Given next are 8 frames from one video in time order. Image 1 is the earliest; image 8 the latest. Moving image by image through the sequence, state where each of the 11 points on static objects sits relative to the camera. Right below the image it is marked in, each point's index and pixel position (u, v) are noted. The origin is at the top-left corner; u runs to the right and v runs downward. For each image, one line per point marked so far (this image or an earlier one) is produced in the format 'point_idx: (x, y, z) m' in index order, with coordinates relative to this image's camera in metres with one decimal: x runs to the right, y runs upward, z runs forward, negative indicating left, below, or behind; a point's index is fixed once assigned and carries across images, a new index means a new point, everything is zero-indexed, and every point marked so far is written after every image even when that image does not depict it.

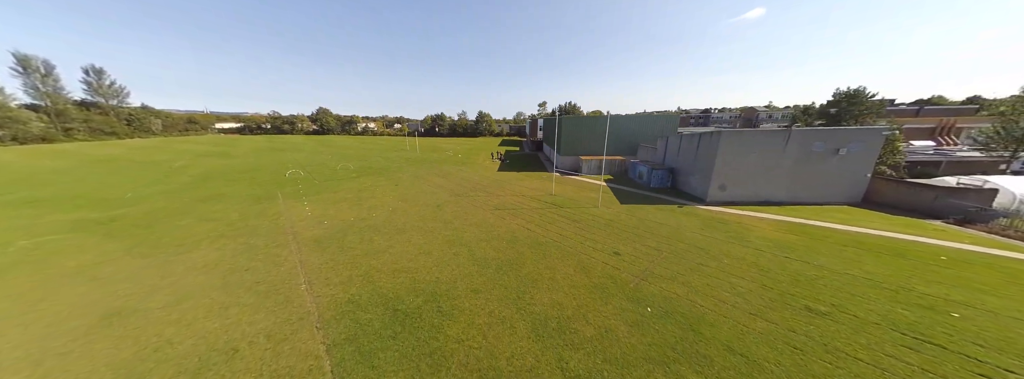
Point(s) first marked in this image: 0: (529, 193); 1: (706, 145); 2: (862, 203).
0: (+1.4, -0.3, +19.1) m
1: (+13.1, +3.0, +17.0) m
2: (+22.5, -0.9, +16.0) m
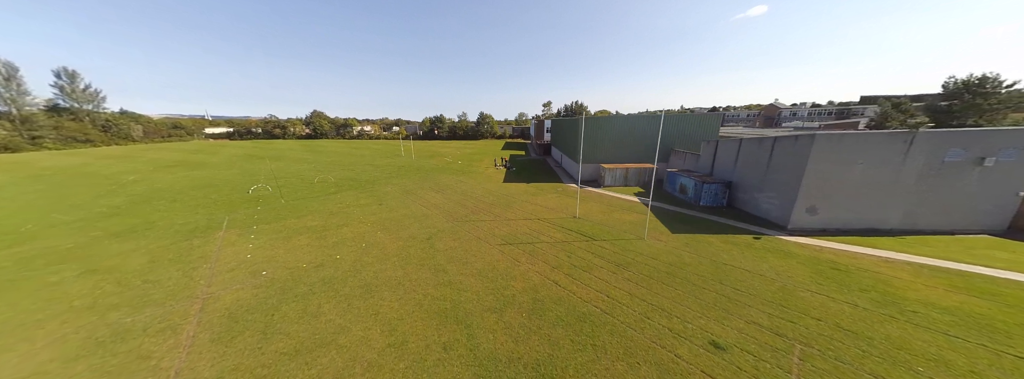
0: (+2.1, -1.6, +14.9) m
1: (+13.8, +1.9, +12.7) m
2: (+23.2, -2.0, +11.6) m
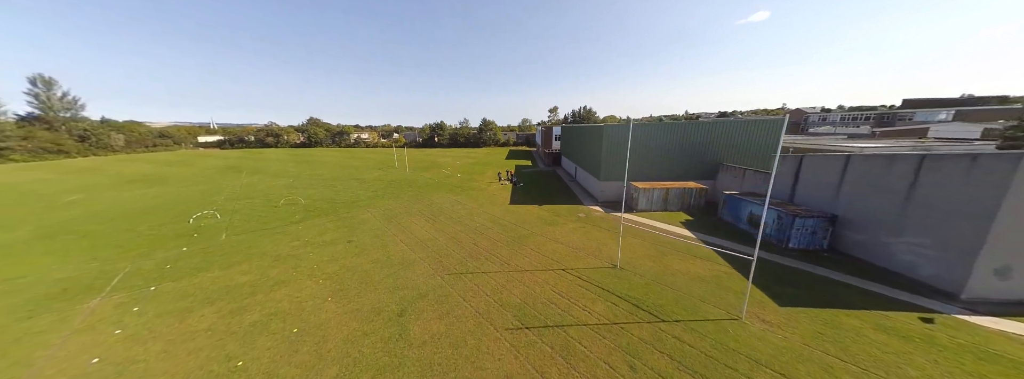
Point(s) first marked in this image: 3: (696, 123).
0: (+2.7, -3.2, +10.6) m
1: (+14.4, +0.3, +8.3) m
2: (+23.7, -3.5, +7.0) m
3: (+13.3, +4.8, +17.9) m
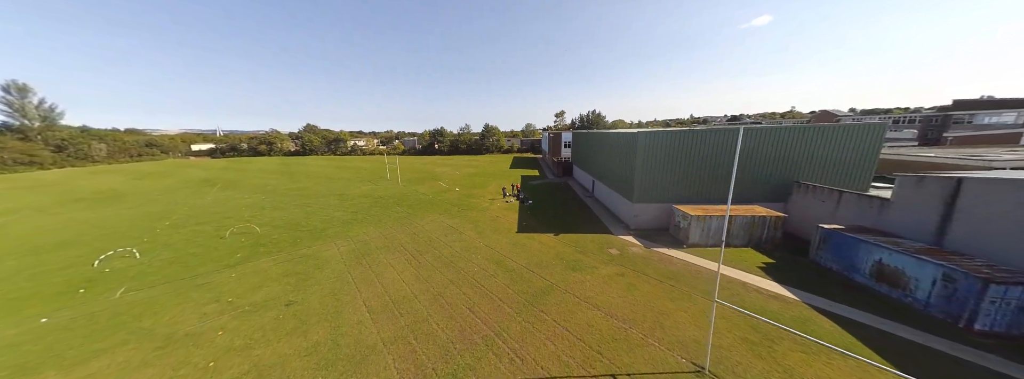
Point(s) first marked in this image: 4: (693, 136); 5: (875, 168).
0: (+3.1, -4.5, +6.4) m
1: (+14.8, -0.9, +4.1) m
2: (+24.1, -4.6, +2.6) m
3: (+13.8, +3.4, +13.8) m
4: (+10.3, +3.1, +14.2) m
5: (+18.9, +1.0, +13.1) m
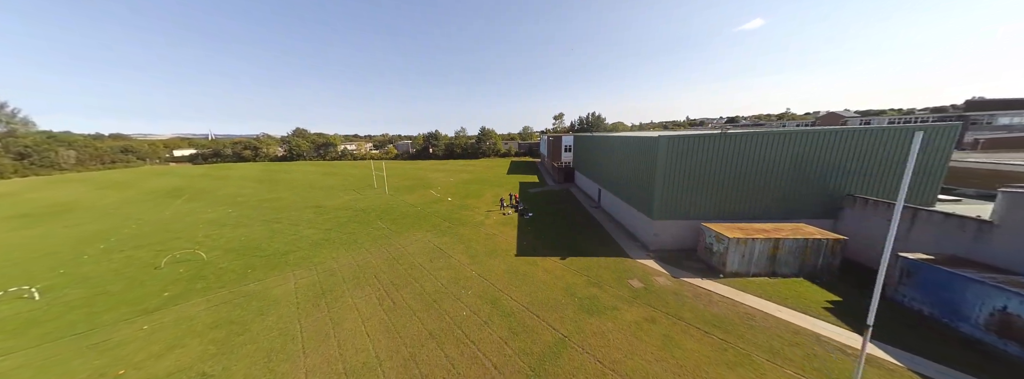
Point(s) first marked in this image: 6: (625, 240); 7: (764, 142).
0: (+3.1, -5.2, +4.0) m
1: (+14.8, -1.5, +1.8) m
2: (+24.2, -5.1, +0.4) m
3: (+13.7, +2.7, +11.6) m
4: (+10.2, +2.4, +11.9) m
5: (+18.8, +0.4, +10.9) m
6: (+6.5, -2.9, +14.1) m
7: (+11.8, +2.2, +11.8) m
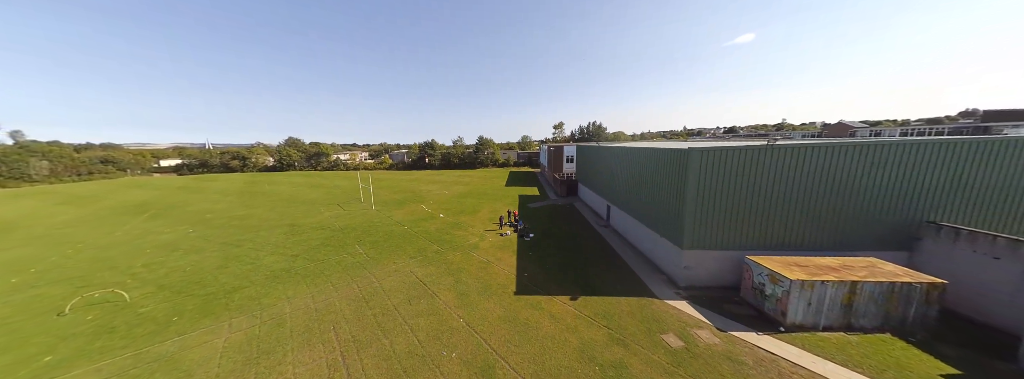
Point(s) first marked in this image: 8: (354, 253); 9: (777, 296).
0: (+3.1, -5.8, +1.5) m
1: (+14.8, -2.0, -0.5) m
2: (+24.2, -5.6, -1.9) m
3: (+13.6, +1.8, +9.5) m
4: (+10.1, +1.5, +9.8) m
5: (+18.8, -0.5, +8.7) m
6: (+6.4, -3.9, +11.7) m
7: (+11.8, +1.3, +9.6) m
8: (-9.3, -3.7, +14.7) m
9: (+8.9, -3.6, +8.4) m
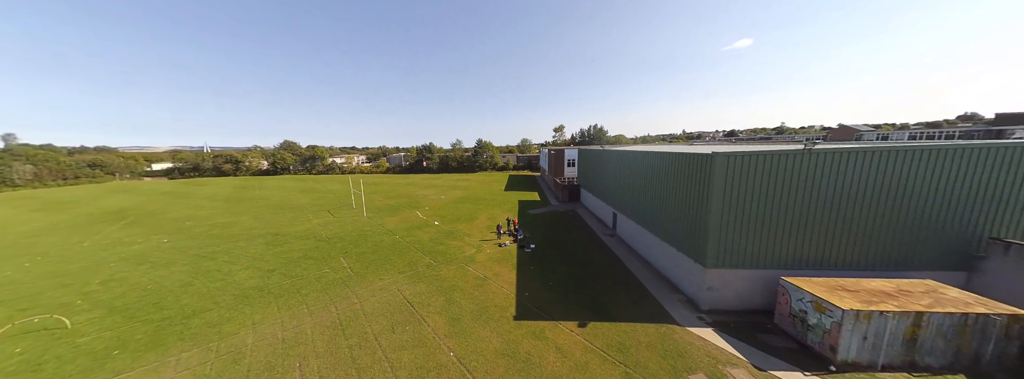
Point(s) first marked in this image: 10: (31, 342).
0: (+3.1, -6.1, +0.2) m
1: (+14.7, -2.3, -1.7) m
2: (+24.1, -5.8, -3.2) m
3: (+13.6, +1.4, +8.2) m
4: (+10.1, +1.1, +8.5) m
5: (+18.8, -0.8, +7.5) m
6: (+6.4, -4.2, +10.4) m
7: (+11.7, +0.9, +8.4) m
8: (-9.3, -4.1, +13.3) m
9: (+8.9, -3.9, +7.1) m
10: (-15.8, -5.0, +8.2) m
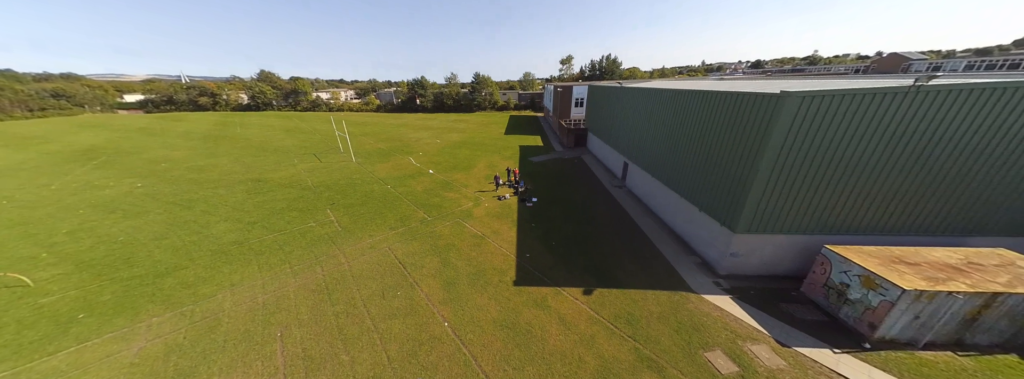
0: (+3.0, -6.6, +0.1) m
1: (+14.7, -3.4, -2.7) m
2: (+24.1, -7.4, -3.3) m
3: (+13.6, +2.5, +6.1) m
4: (+10.2, +2.3, +6.5) m
5: (+18.8, +0.1, +5.9) m
6: (+6.4, -2.4, +9.5) m
7: (+11.8, +2.1, +6.3) m
8: (-9.3, -1.5, +12.3) m
9: (+8.9, -2.9, +6.3) m
10: (-15.8, -3.5, +7.5) m
